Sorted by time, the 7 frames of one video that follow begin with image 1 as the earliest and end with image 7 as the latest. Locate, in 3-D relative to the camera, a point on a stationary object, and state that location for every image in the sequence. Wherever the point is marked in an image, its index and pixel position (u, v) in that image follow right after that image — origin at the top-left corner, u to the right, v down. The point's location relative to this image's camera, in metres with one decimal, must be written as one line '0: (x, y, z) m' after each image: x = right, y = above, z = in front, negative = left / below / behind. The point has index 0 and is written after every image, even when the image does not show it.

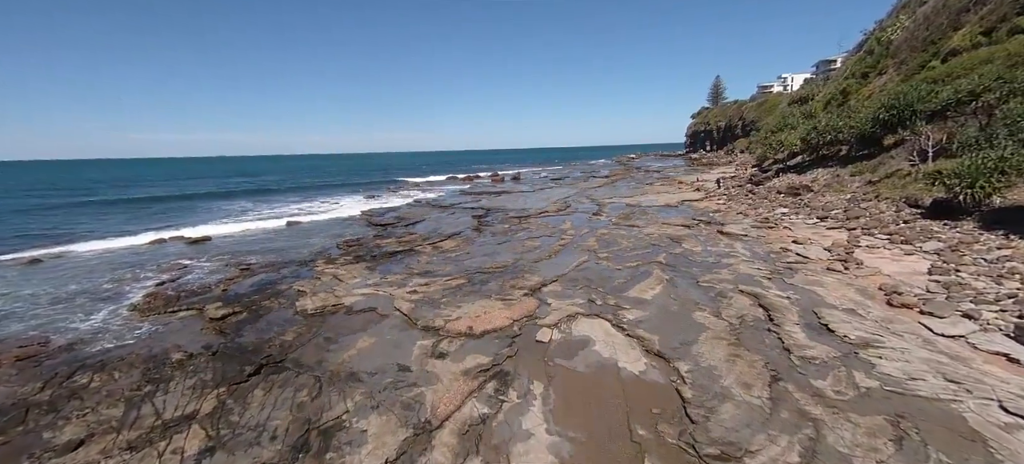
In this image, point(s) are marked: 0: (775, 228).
0: (+10.6, +0.1, +17.0) m
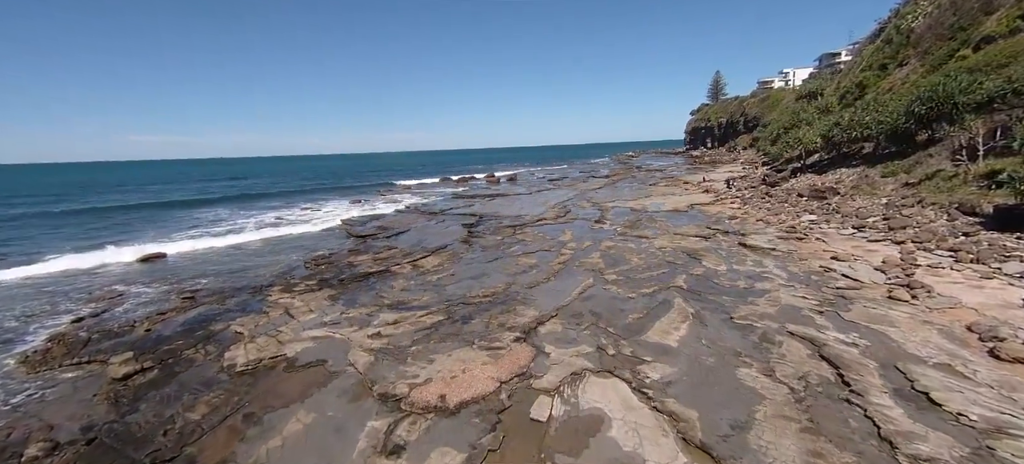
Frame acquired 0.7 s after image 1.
0: (+10.3, -0.3, +14.8) m
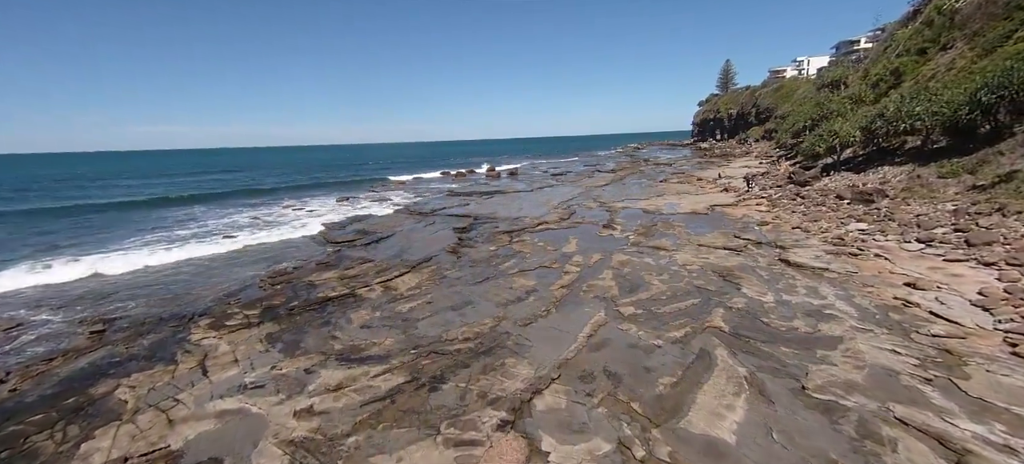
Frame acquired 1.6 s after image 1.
0: (+10.1, -0.8, +12.1) m
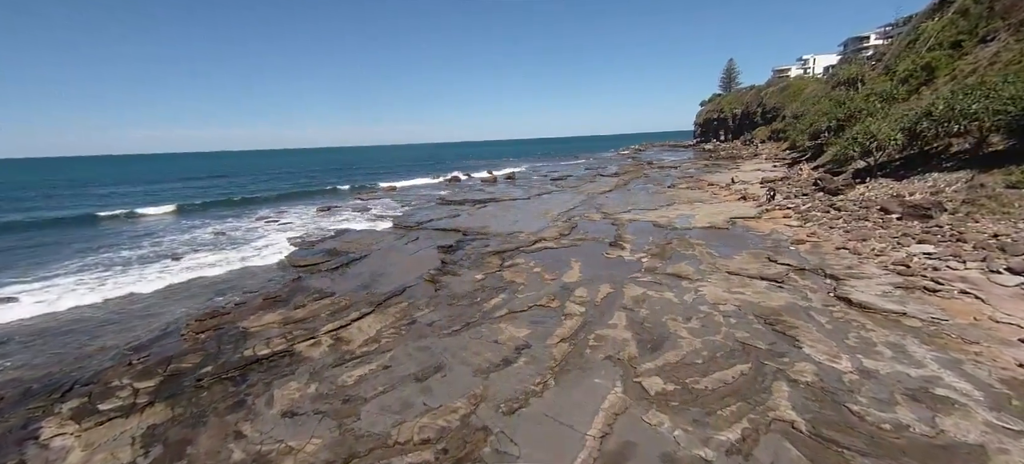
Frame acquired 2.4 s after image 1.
0: (+9.8, -1.5, +9.5) m
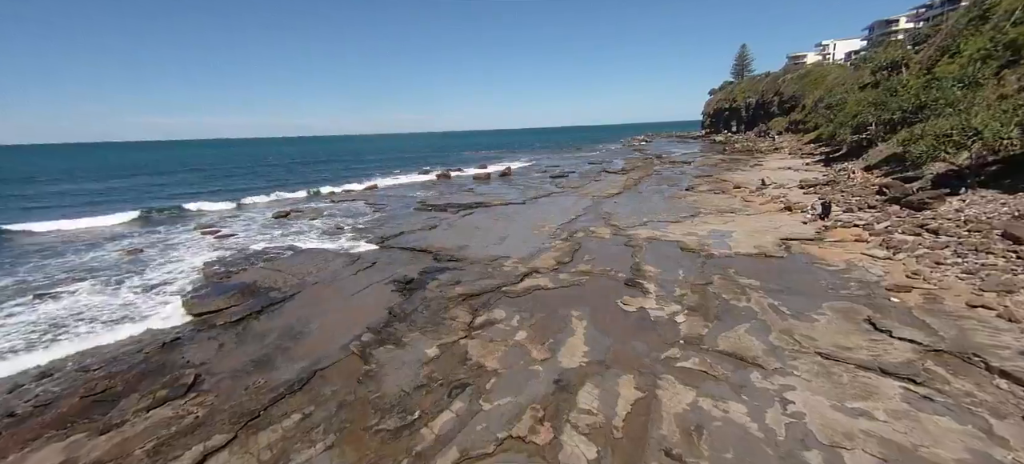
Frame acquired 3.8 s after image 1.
0: (+9.2, -2.6, +5.0) m
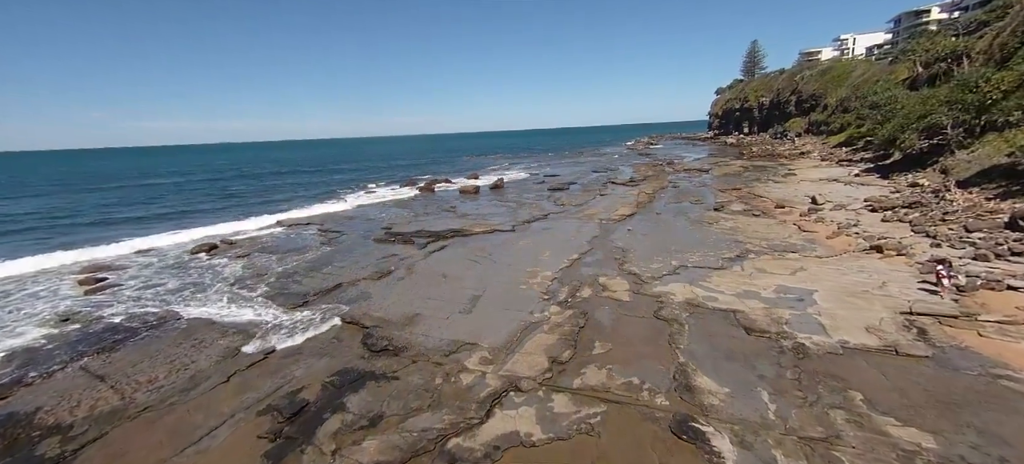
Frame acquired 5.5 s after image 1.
0: (+8.5, -4.2, -0.6) m
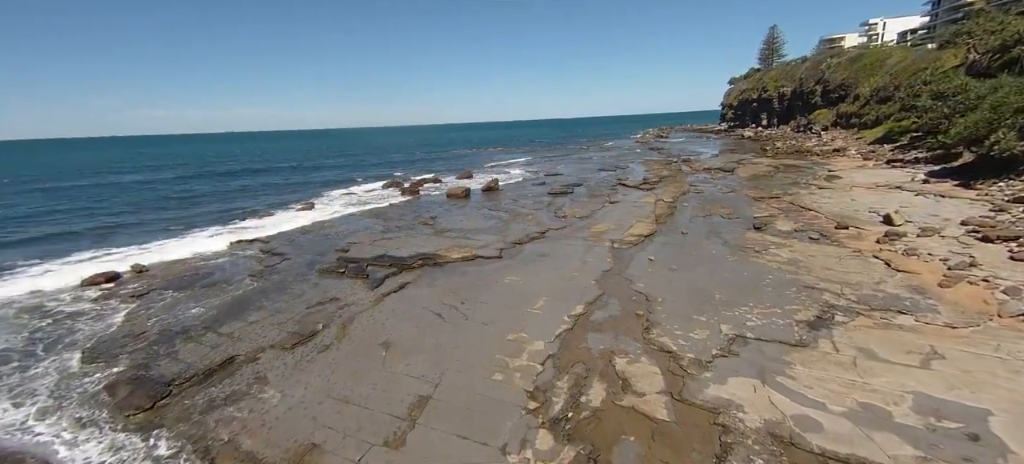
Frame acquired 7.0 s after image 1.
0: (+7.7, -5.8, -5.3) m
